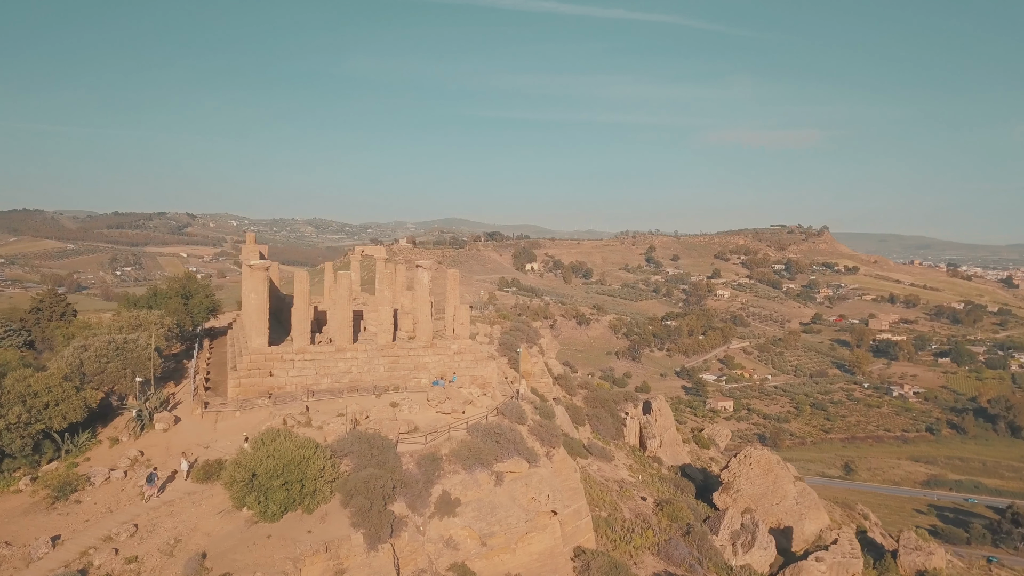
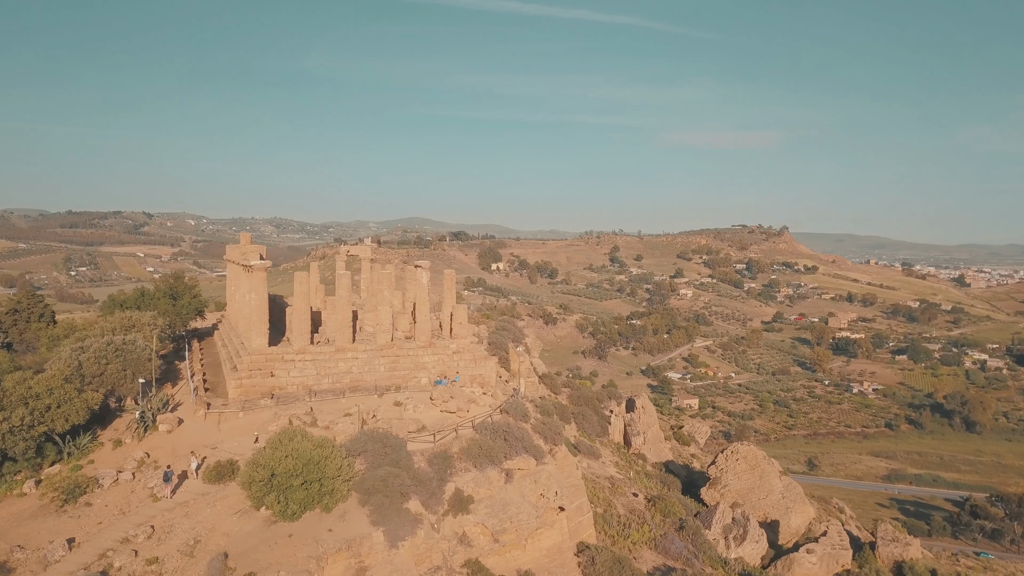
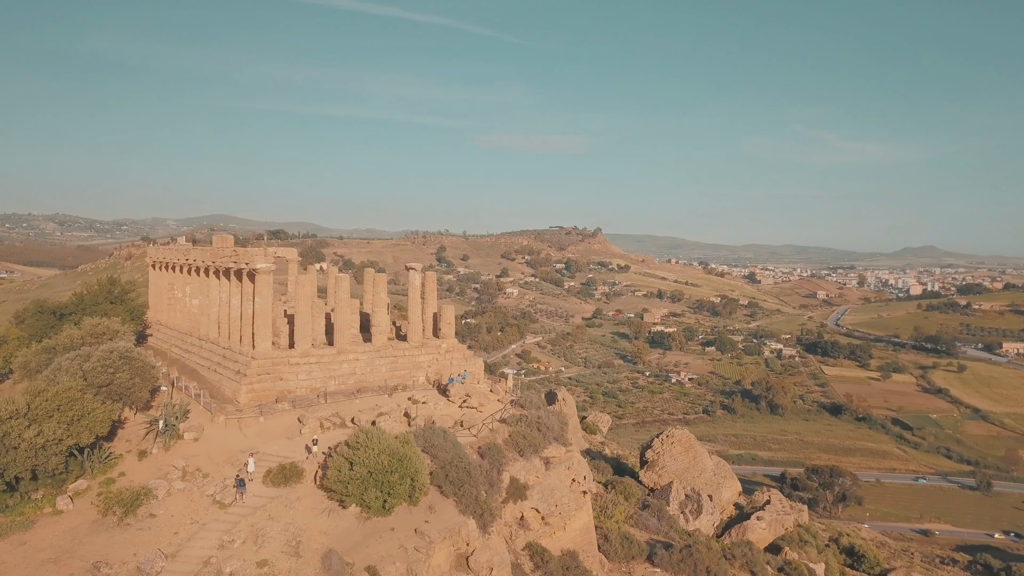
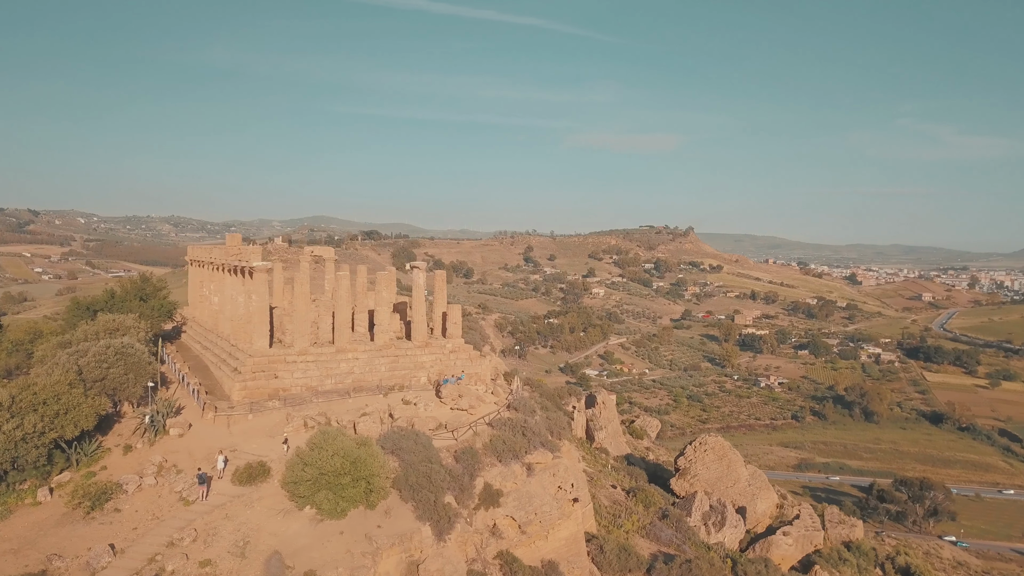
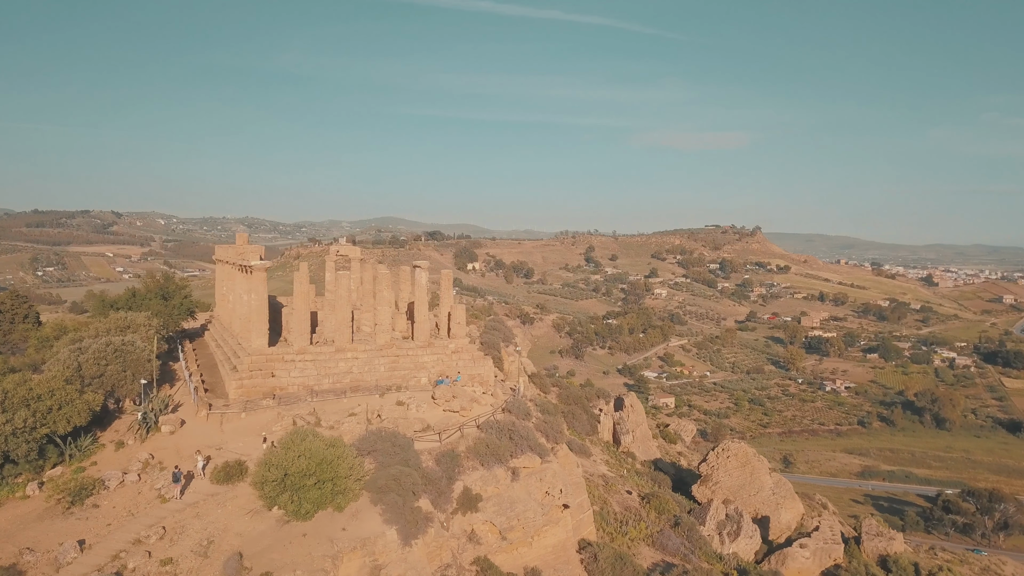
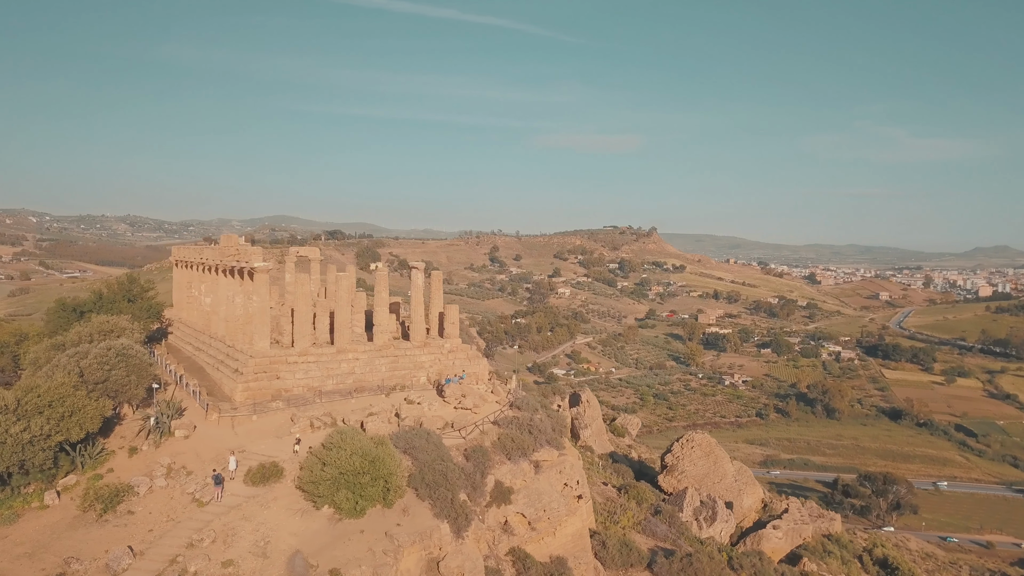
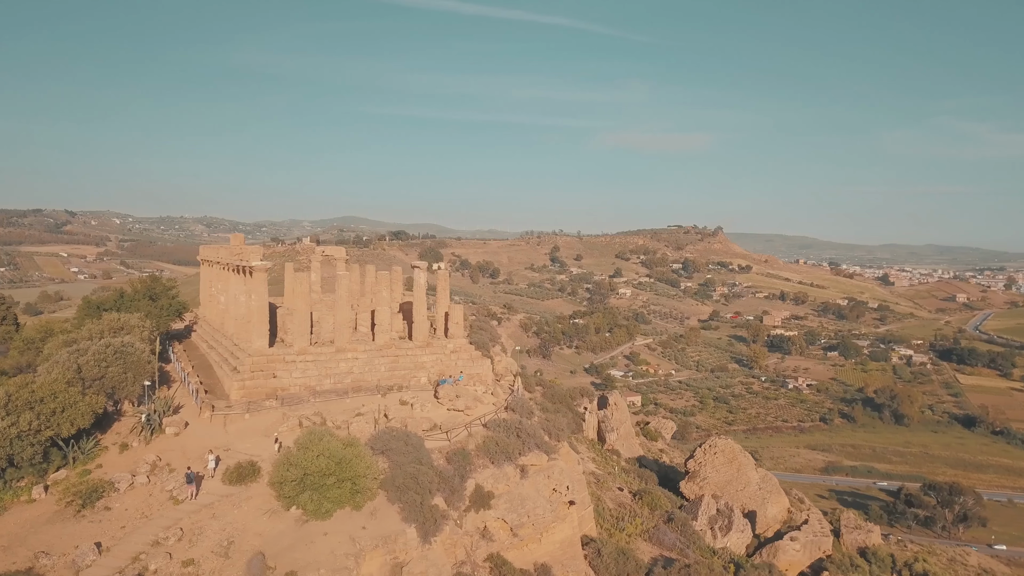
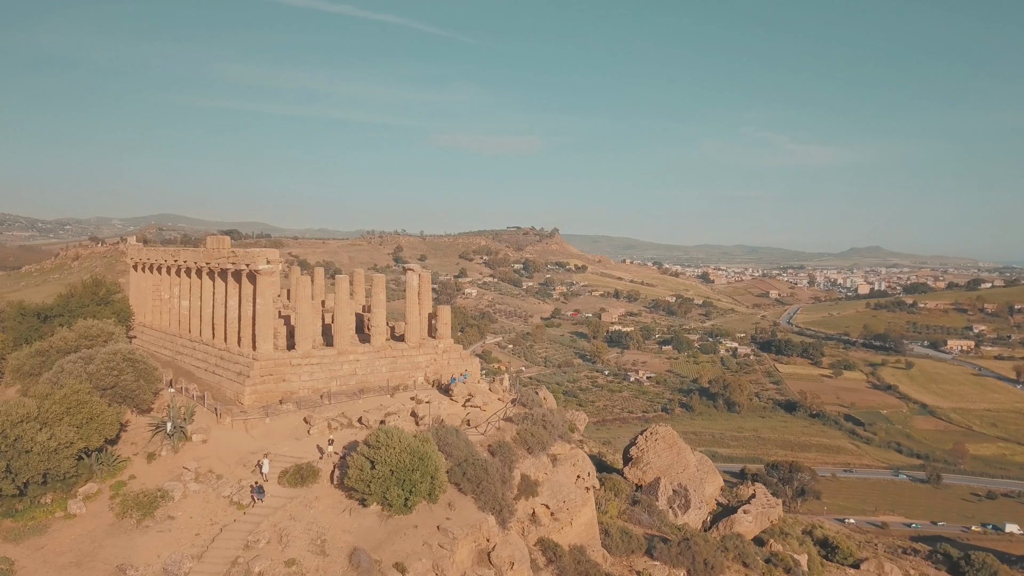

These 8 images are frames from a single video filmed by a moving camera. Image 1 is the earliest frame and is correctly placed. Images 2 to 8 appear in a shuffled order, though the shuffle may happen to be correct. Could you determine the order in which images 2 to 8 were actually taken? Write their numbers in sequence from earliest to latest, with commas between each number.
2, 5, 7, 4, 6, 3, 8
